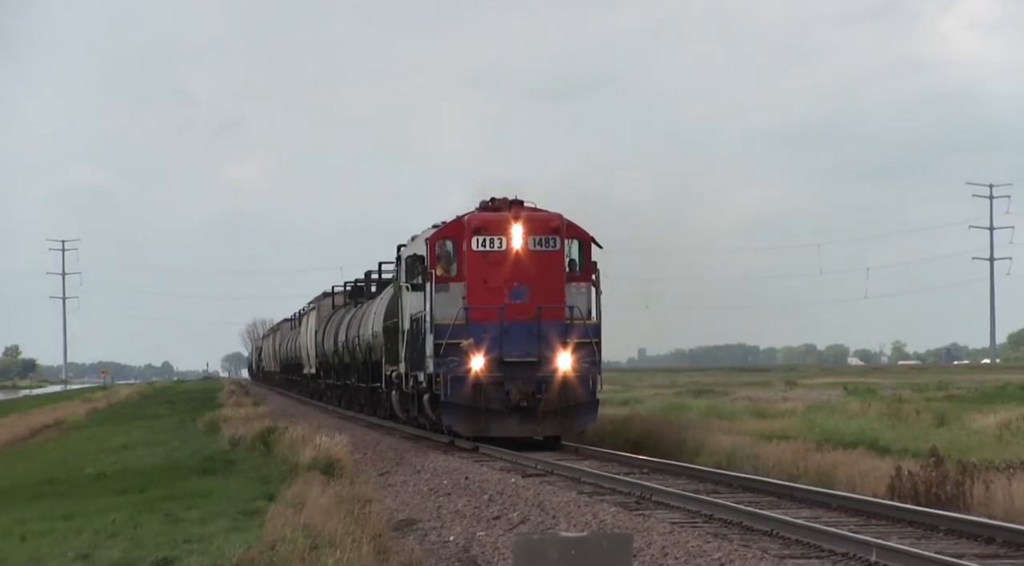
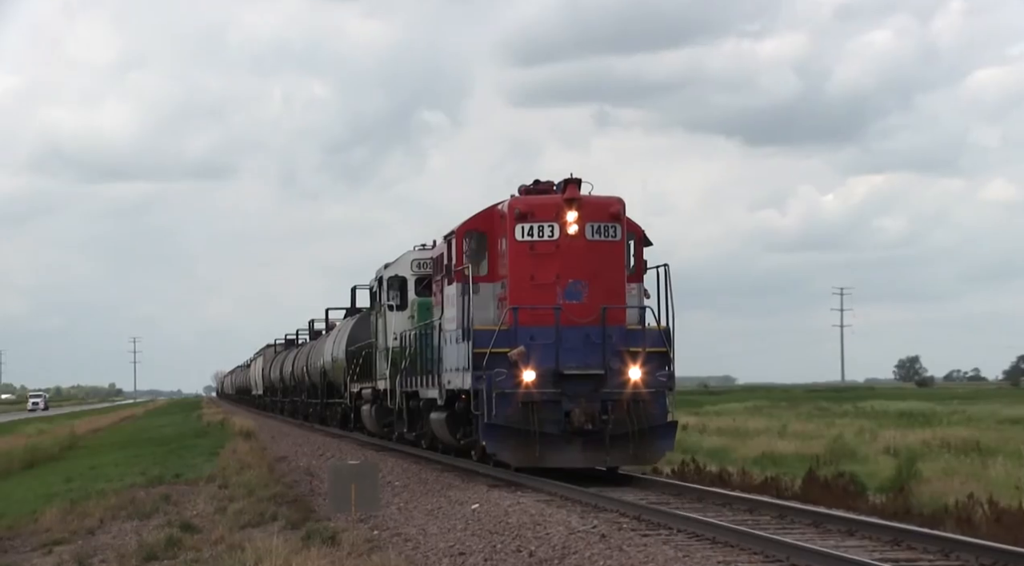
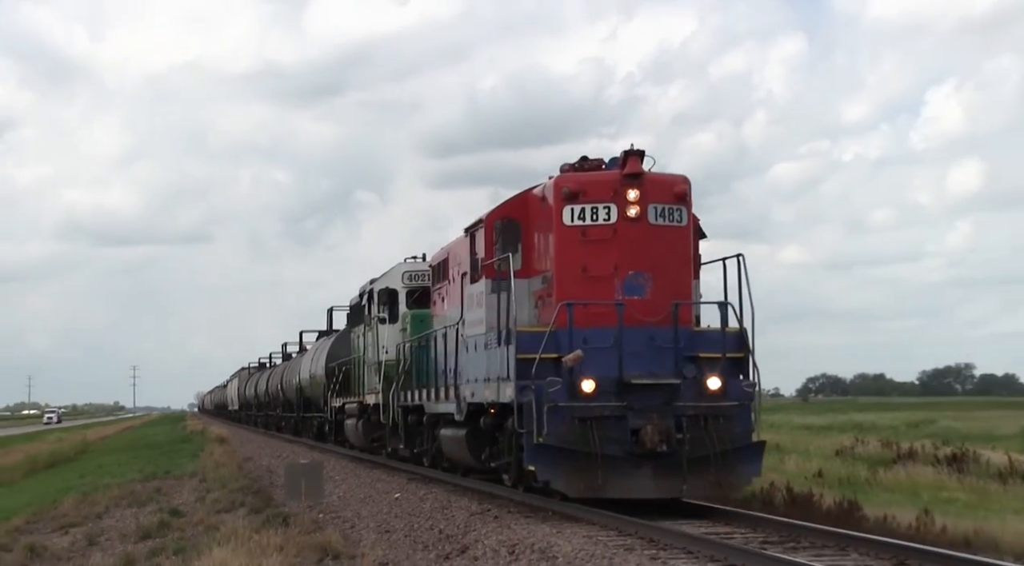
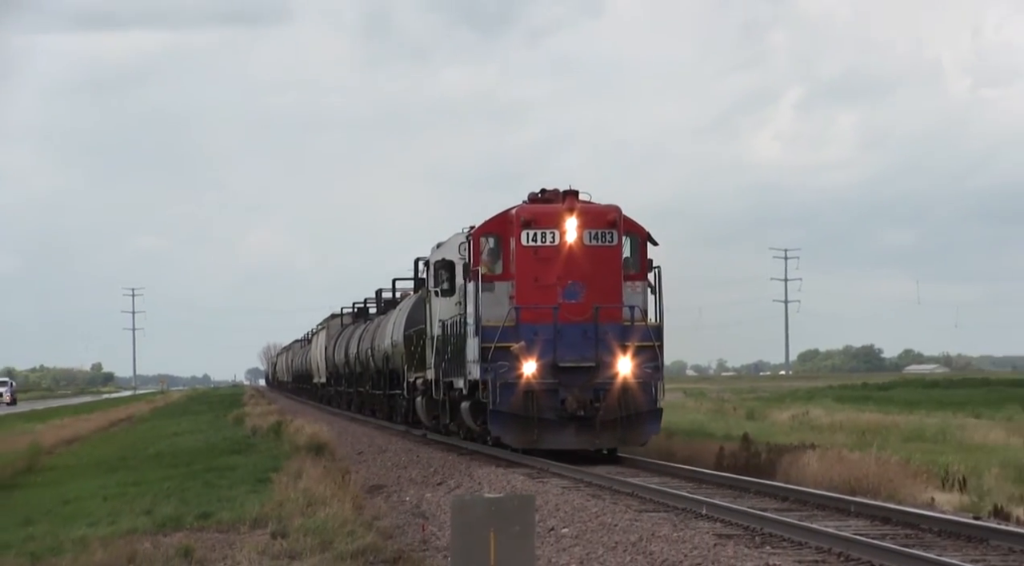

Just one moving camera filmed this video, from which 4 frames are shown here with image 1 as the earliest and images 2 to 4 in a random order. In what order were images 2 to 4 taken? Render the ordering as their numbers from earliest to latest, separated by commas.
4, 2, 3
